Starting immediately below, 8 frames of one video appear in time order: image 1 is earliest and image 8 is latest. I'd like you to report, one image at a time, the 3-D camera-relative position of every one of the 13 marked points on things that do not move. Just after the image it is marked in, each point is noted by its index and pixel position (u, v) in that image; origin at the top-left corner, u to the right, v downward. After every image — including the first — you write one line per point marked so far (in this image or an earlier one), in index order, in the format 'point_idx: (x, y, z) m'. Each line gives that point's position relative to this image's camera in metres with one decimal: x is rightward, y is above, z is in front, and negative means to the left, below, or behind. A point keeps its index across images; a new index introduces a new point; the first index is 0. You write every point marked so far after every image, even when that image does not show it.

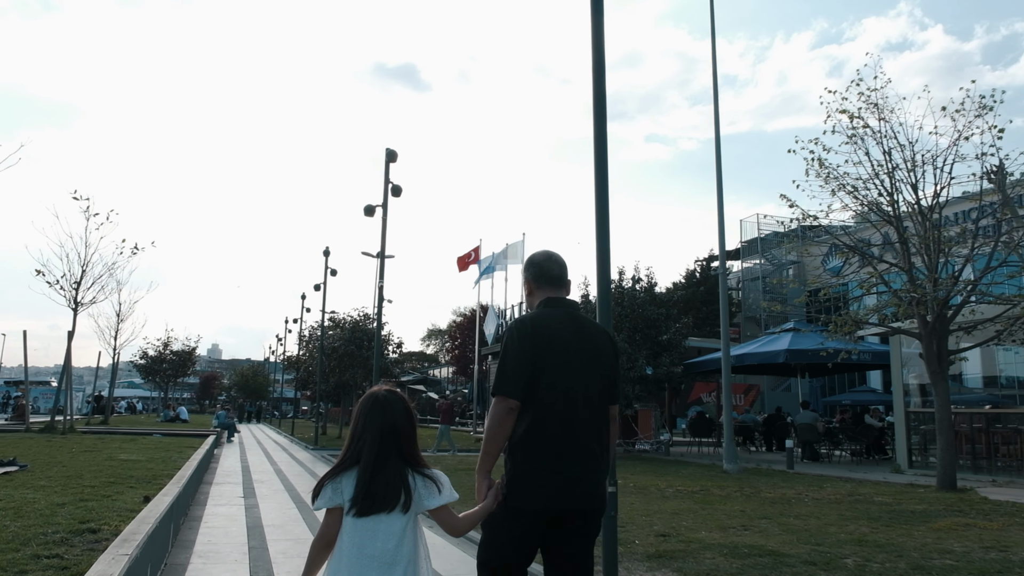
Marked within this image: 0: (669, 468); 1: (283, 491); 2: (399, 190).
0: (+3.4, -3.8, +15.7) m
1: (-3.6, -3.2, +11.7) m
2: (-2.4, +2.2, +16.3) m
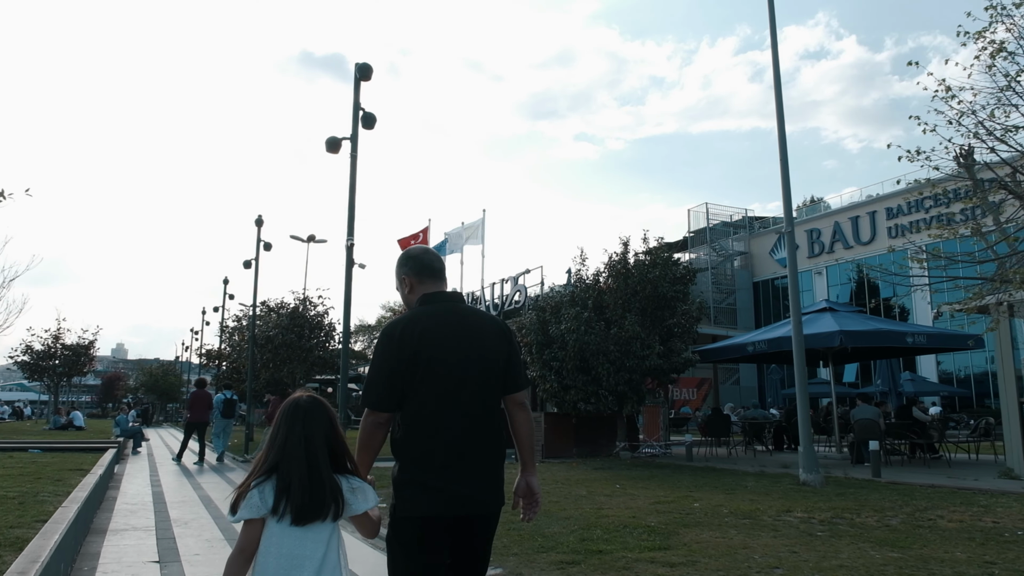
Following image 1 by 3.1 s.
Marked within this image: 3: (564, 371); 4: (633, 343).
0: (+3.5, -3.2, +12.4) m
1: (-3.0, -2.6, +7.7) m
2: (-2.3, +2.8, +12.3) m
3: (+1.2, -1.8, +16.5) m
4: (+2.7, -1.2, +16.1) m
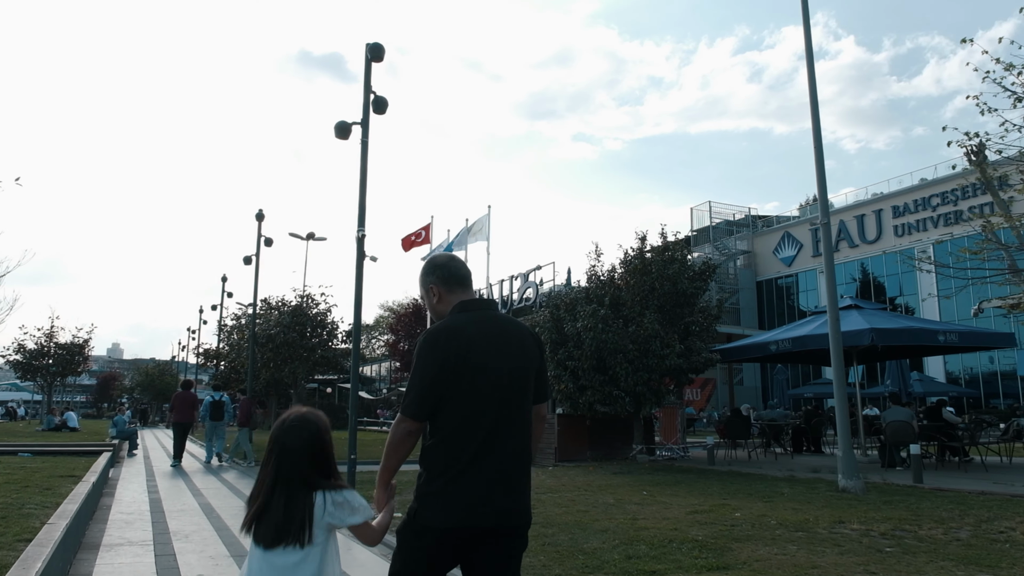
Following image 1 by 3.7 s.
0: (+3.8, -3.1, +11.7) m
1: (-2.7, -2.5, +7.0) m
2: (-2.0, +2.9, +11.6) m
3: (+1.4, -1.8, +15.8) m
4: (+2.9, -1.1, +15.5) m
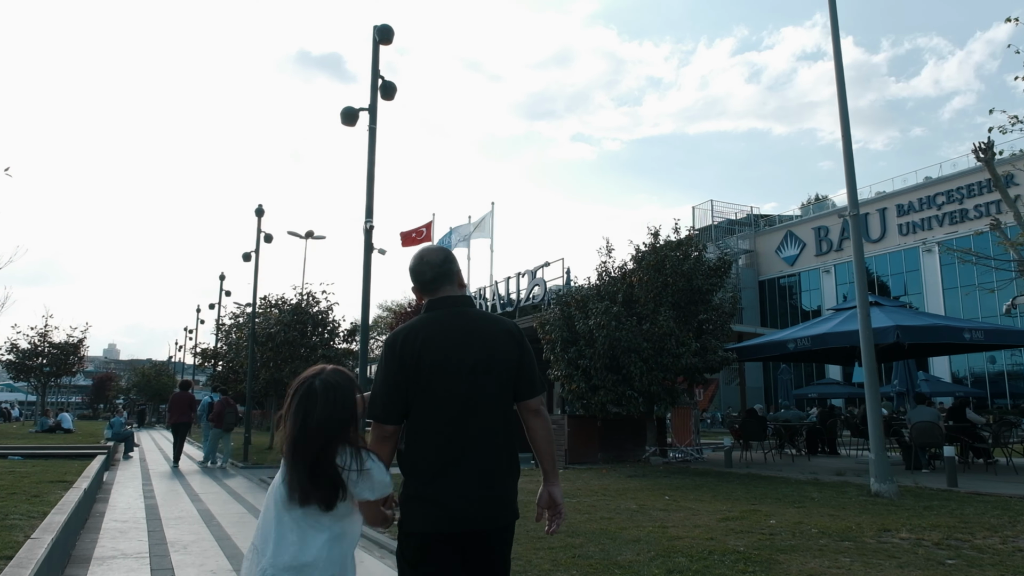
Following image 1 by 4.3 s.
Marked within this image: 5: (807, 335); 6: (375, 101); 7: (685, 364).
0: (+4.0, -3.0, +11.2) m
1: (-2.5, -2.4, +6.4) m
2: (-1.8, +2.9, +11.1) m
3: (+1.6, -1.7, +15.3) m
4: (+3.1, -1.0, +14.9) m
5: (+6.1, -1.0, +15.4) m
6: (-2.0, +2.7, +10.7) m
7: (+3.5, -1.5, +14.8) m
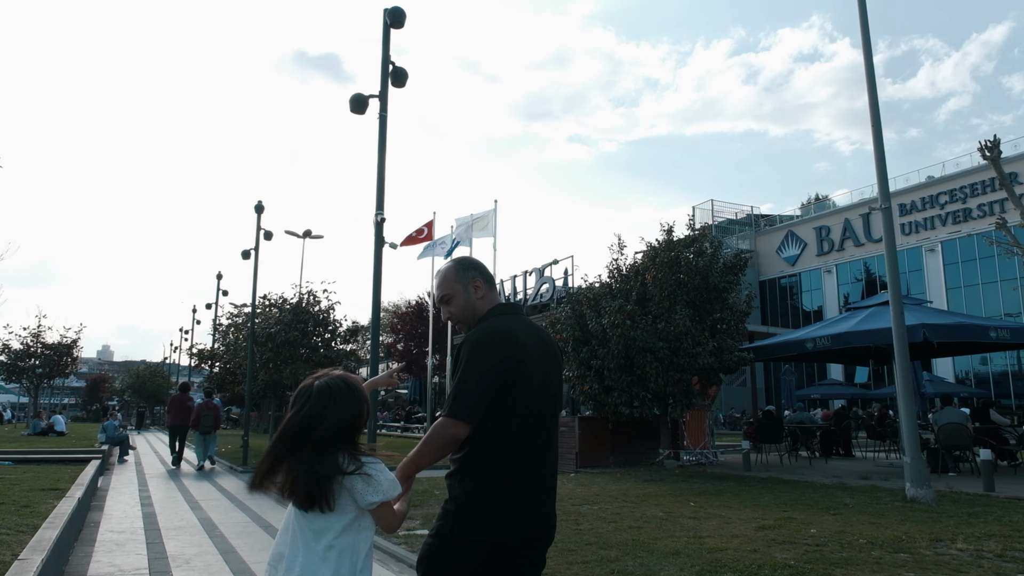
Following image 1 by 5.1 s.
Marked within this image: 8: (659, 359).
0: (+4.2, -3.0, +10.7) m
1: (-2.2, -2.3, +5.9) m
2: (-1.6, +3.0, +10.6) m
3: (+1.8, -1.6, +14.8) m
4: (+3.3, -1.0, +14.5) m
5: (+6.3, -0.9, +14.9) m
6: (-1.7, +2.8, +10.2) m
7: (+3.7, -1.5, +14.3) m
8: (+2.9, -1.4, +14.5) m
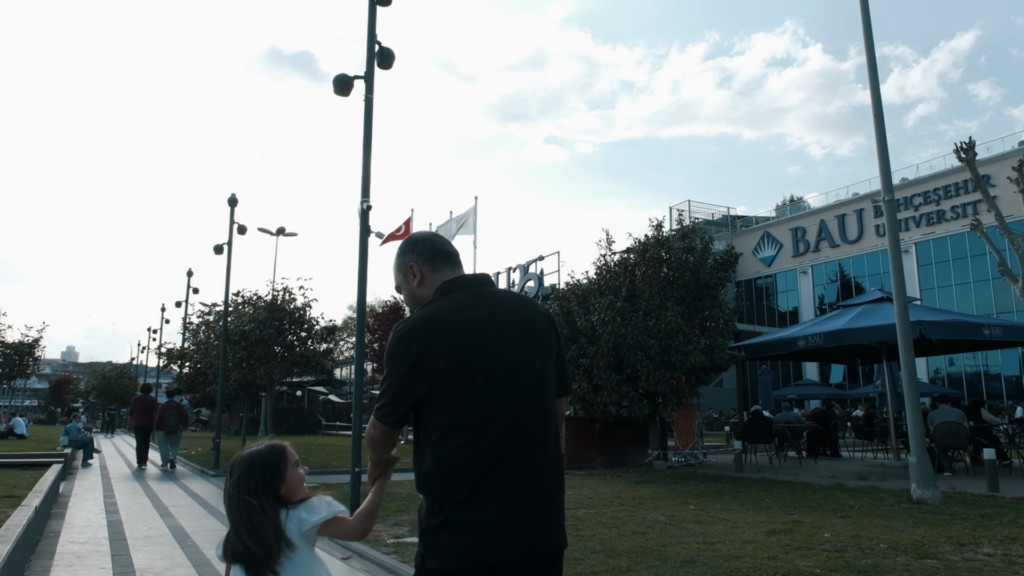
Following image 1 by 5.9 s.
0: (+4.1, -2.9, +10.4) m
1: (-2.2, -2.2, +5.3) m
2: (-1.7, +3.1, +10.0) m
3: (+1.6, -1.6, +14.3) m
4: (+3.1, -0.9, +14.1) m
5: (+6.0, -0.9, +14.7) m
6: (-1.8, +2.8, +9.6) m
7: (+3.4, -1.4, +13.9) m
8: (+2.6, -1.3, +14.1) m
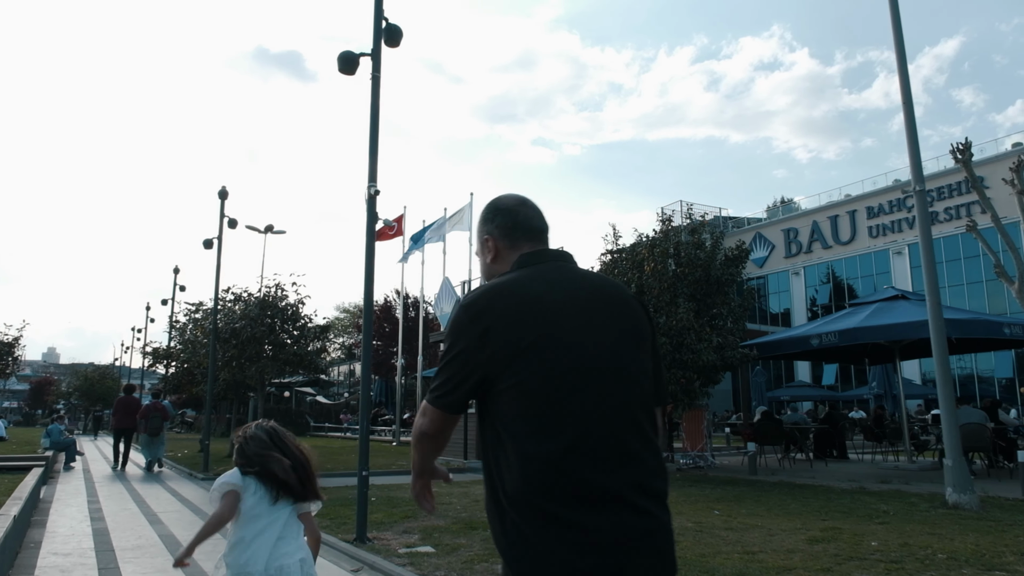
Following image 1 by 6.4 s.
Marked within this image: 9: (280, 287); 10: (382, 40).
0: (+4.3, -2.8, +9.9) m
1: (-1.9, -2.1, +4.7) m
2: (-1.5, +3.2, +9.4) m
3: (+1.7, -1.5, +13.8) m
4: (+3.2, -0.8, +13.6) m
5: (+6.1, -0.8, +14.2) m
6: (-1.6, +3.0, +9.0) m
7: (+3.5, -1.3, +13.4) m
8: (+2.7, -1.2, +13.6) m
9: (-5.9, 0.0, +18.9) m
10: (-1.6, +3.1, +9.3) m
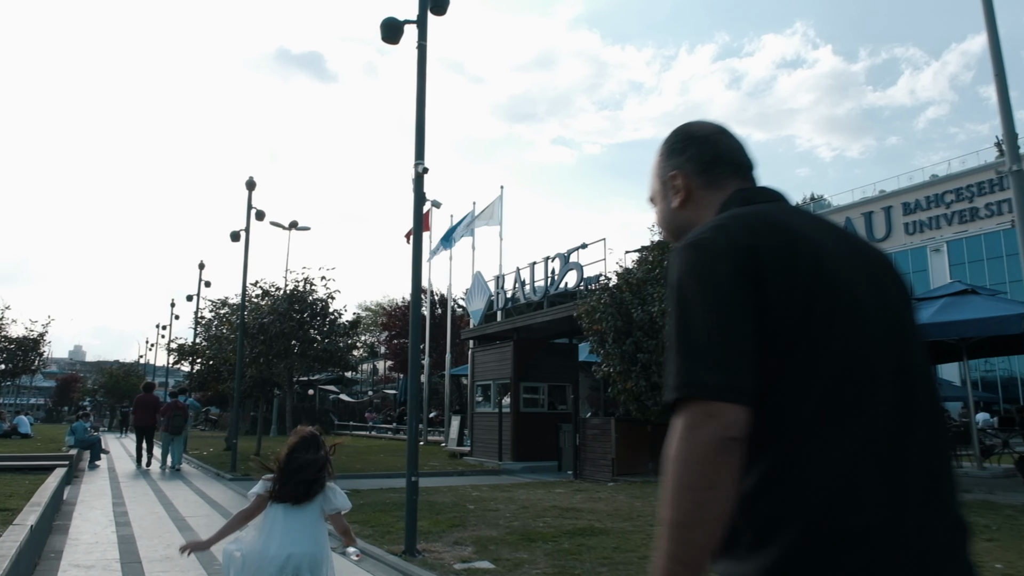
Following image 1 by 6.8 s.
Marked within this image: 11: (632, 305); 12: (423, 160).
0: (+4.9, -2.7, +9.0) m
1: (-1.4, -2.0, +4.0) m
2: (-0.8, +3.3, +8.7) m
3: (+2.4, -1.4, +13.0) m
4: (+3.9, -0.7, +12.7) m
5: (+6.9, -0.7, +13.3) m
6: (-1.0, +3.1, +8.3) m
7: (+4.3, -1.2, +12.6) m
8: (+3.5, -1.1, +12.7) m
9: (-5.0, +0.2, +18.3) m
10: (-1.0, +3.2, +8.6) m
11: (+2.1, -0.3, +13.5) m
12: (-0.9, +1.3, +7.7) m
